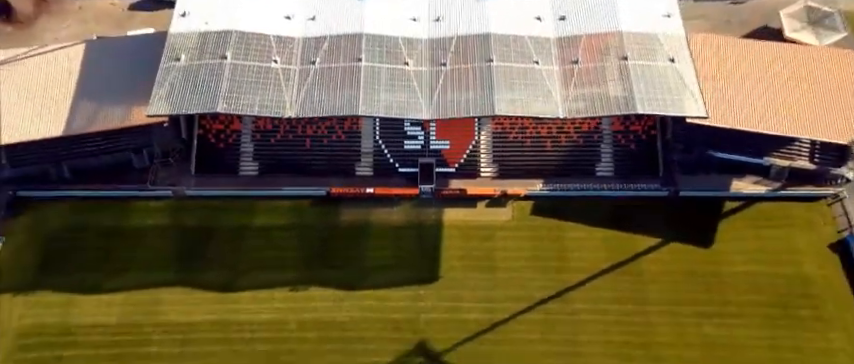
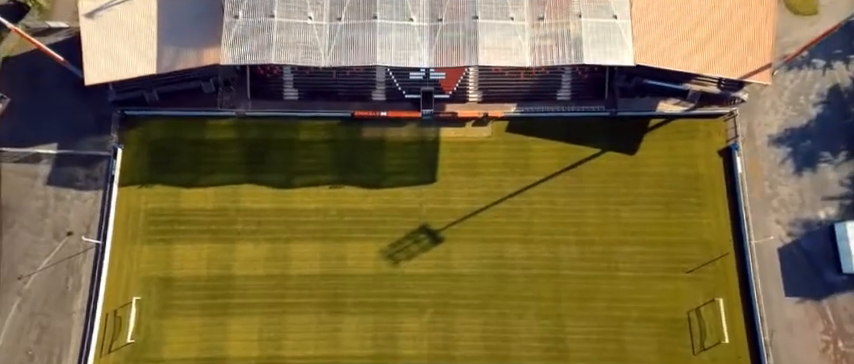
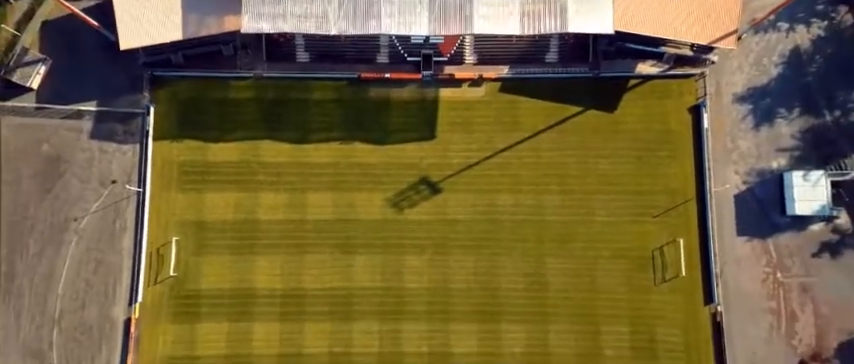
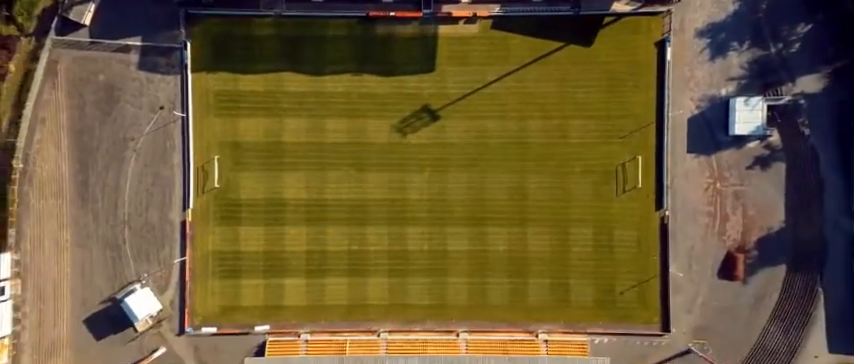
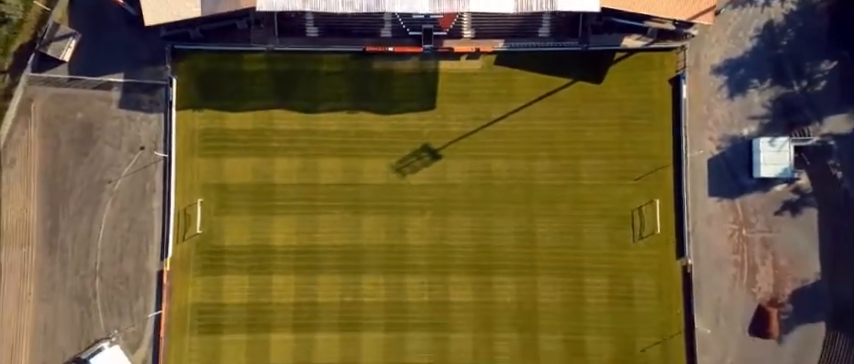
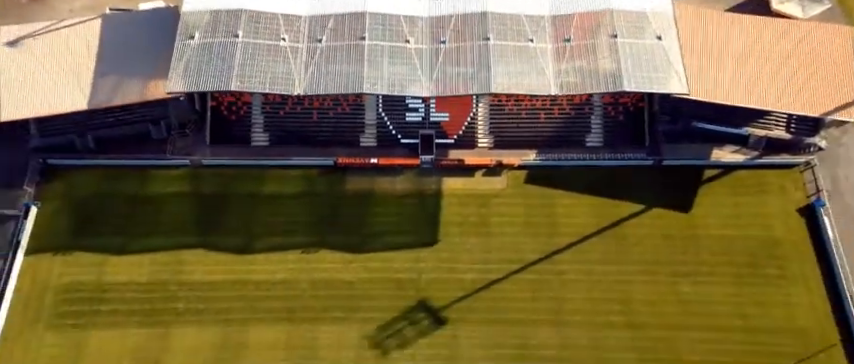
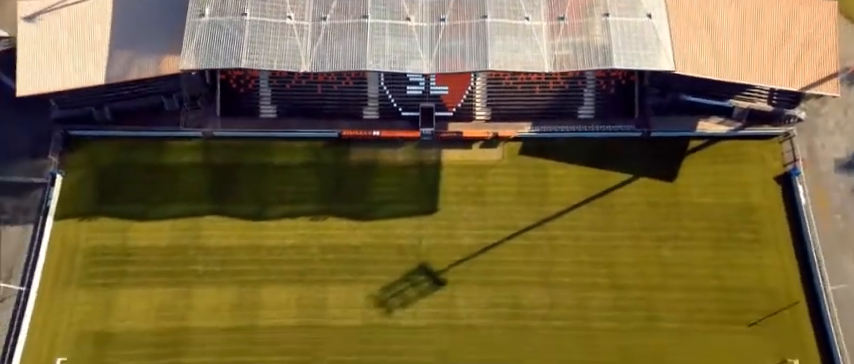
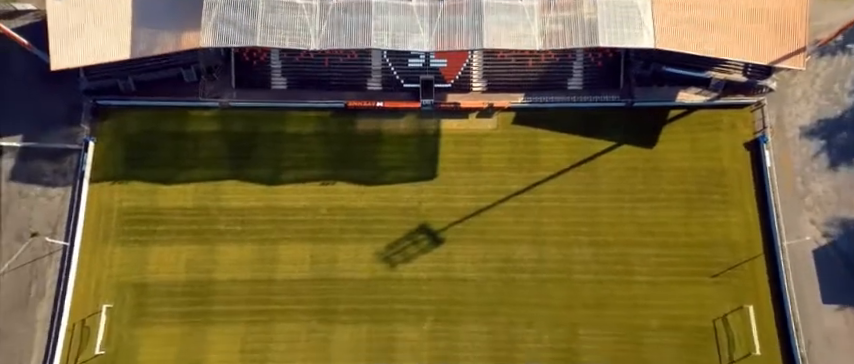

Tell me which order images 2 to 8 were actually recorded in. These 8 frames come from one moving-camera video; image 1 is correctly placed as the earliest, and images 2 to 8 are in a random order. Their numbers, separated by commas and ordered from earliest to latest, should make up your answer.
6, 7, 8, 2, 3, 5, 4
